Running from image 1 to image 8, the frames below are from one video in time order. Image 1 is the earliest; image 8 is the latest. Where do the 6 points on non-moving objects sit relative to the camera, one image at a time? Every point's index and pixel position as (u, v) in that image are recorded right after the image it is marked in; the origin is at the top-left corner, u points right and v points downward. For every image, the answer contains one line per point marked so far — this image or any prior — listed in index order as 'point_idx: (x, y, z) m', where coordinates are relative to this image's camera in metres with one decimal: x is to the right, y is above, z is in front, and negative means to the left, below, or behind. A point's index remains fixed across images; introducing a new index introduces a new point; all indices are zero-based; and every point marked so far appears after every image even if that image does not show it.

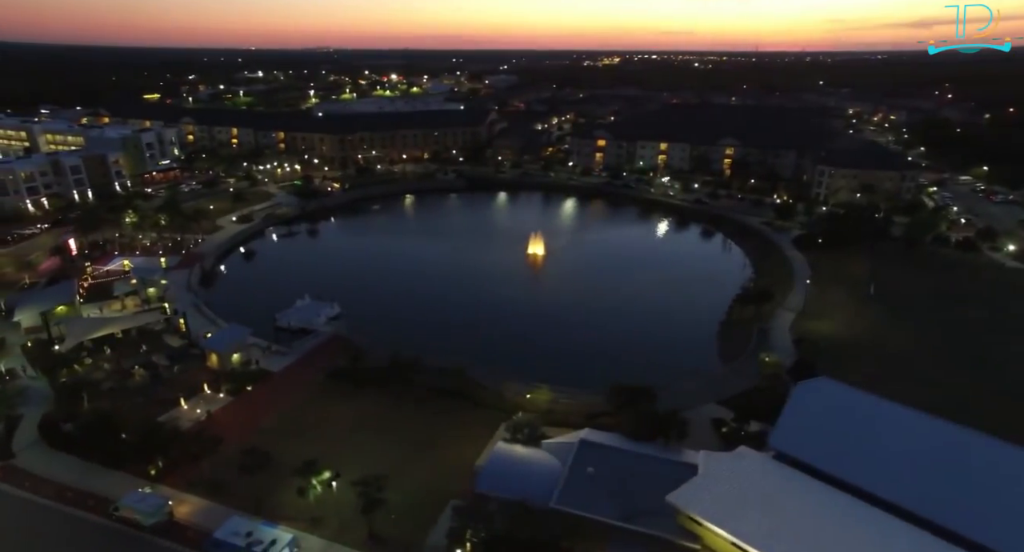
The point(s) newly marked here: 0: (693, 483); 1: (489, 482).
0: (+5.9, -7.0, +16.9) m
1: (-0.9, -7.7, +18.8) m
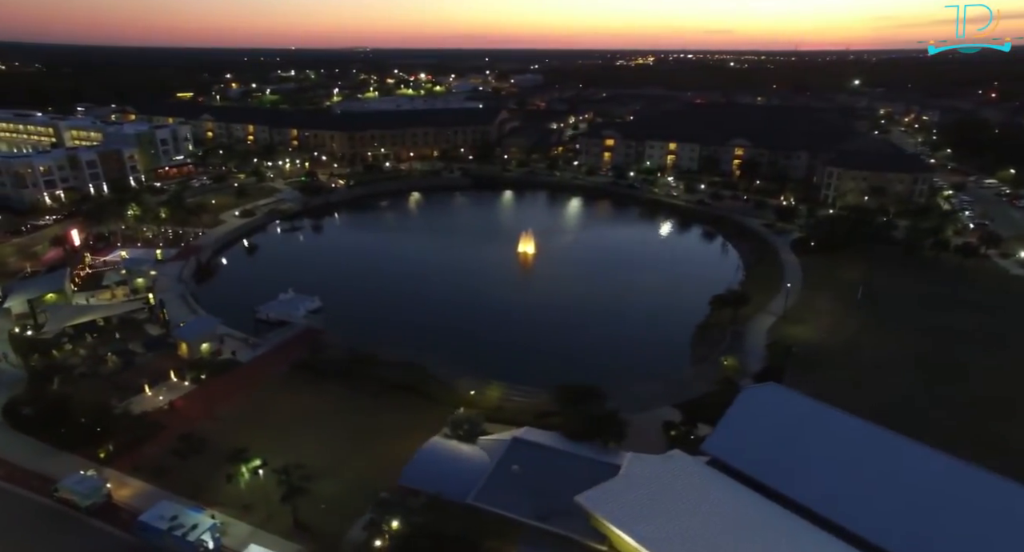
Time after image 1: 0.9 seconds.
0: (+3.1, -6.9, +16.6) m
1: (-3.6, -7.5, +18.8) m
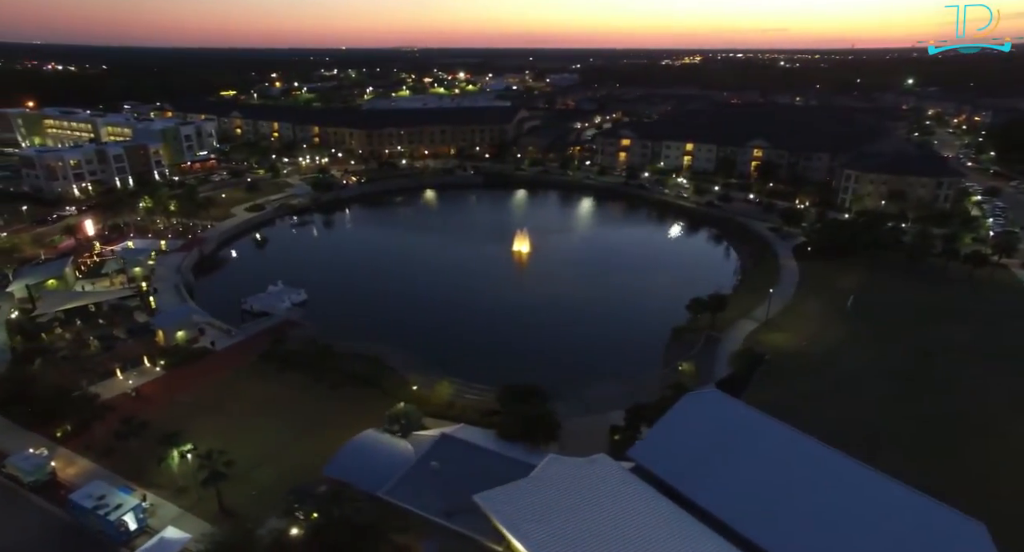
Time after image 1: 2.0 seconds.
0: (0.0, -6.9, +16.3) m
1: (-6.5, -7.3, +19.0) m
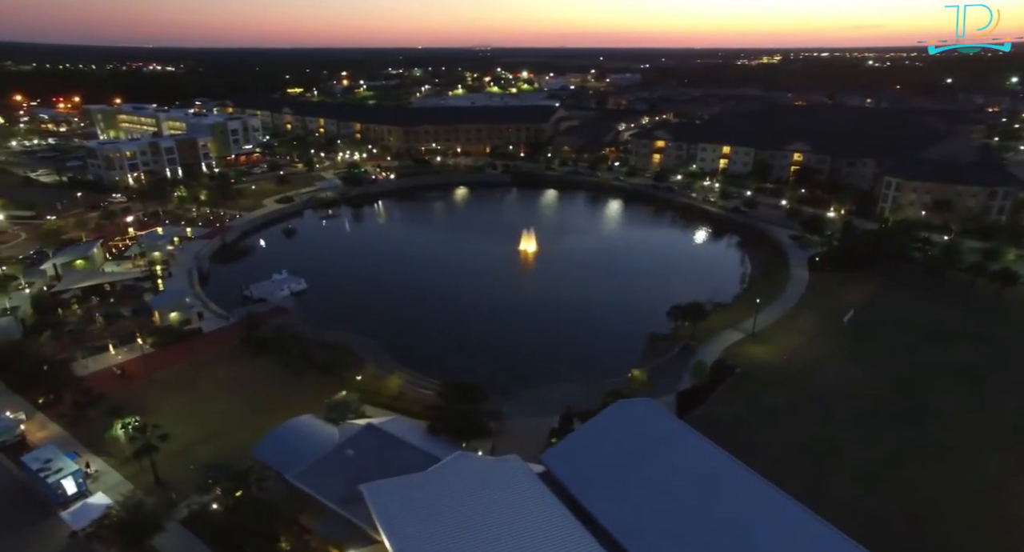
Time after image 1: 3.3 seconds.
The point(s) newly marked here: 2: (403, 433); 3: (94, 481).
0: (-3.4, -6.7, +16.4) m
1: (-9.7, -6.8, +19.7) m
2: (-4.3, -6.2, +19.9) m
3: (-16.2, -8.0, +19.4) m
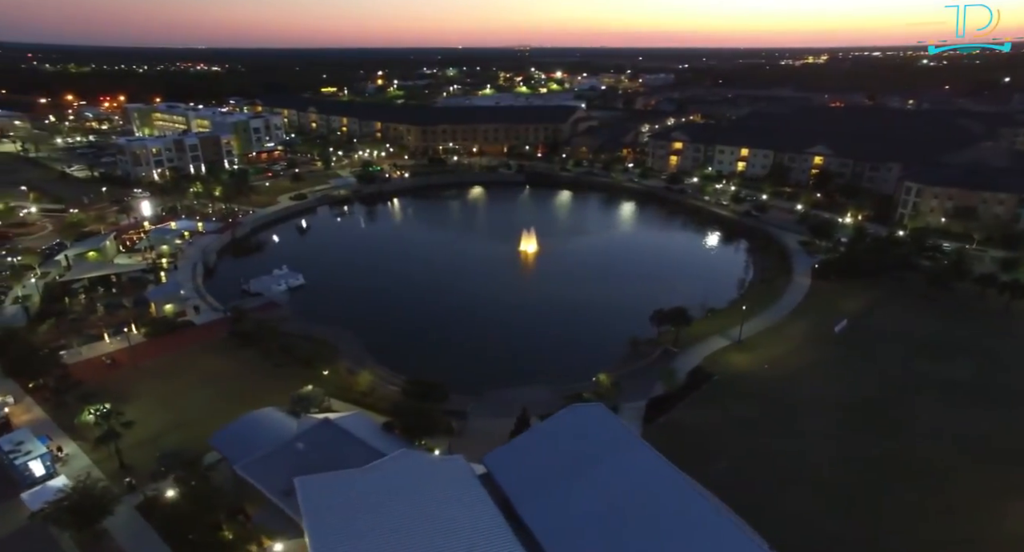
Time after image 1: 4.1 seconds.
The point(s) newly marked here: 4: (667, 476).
0: (-5.6, -6.6, +16.6) m
1: (-11.6, -6.6, +20.2) m
2: (-6.3, -6.1, +20.1) m
3: (-18.2, -7.6, +20.3) m
4: (+5.1, -6.6, +16.5) m
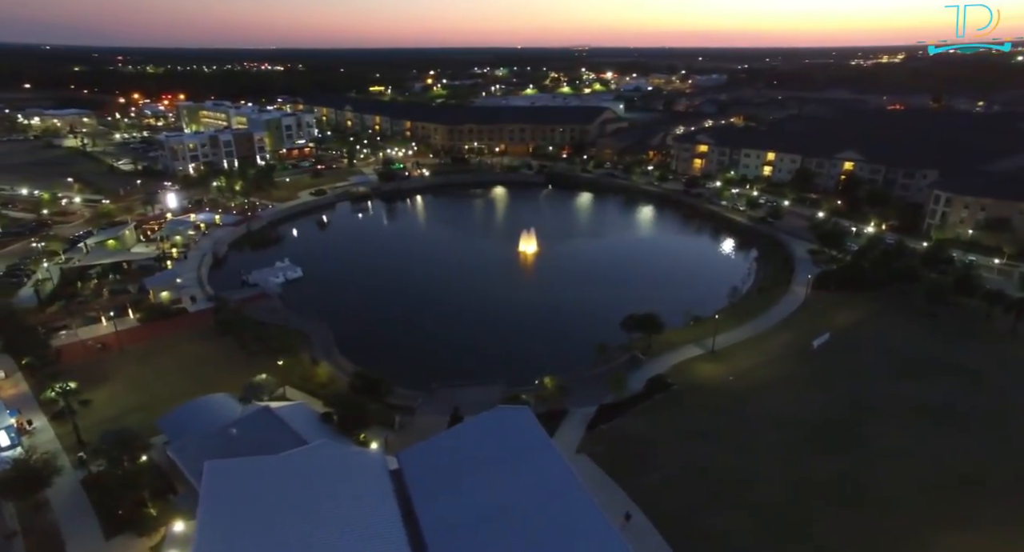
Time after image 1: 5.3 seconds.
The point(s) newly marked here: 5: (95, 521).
0: (-8.8, -6.4, +17.2) m
1: (-14.5, -6.2, +21.3) m
2: (-9.2, -5.9, +20.8) m
3: (-21.1, -7.0, +21.9) m
4: (+1.8, -6.7, +16.3) m
5: (-14.6, -8.5, +17.5) m
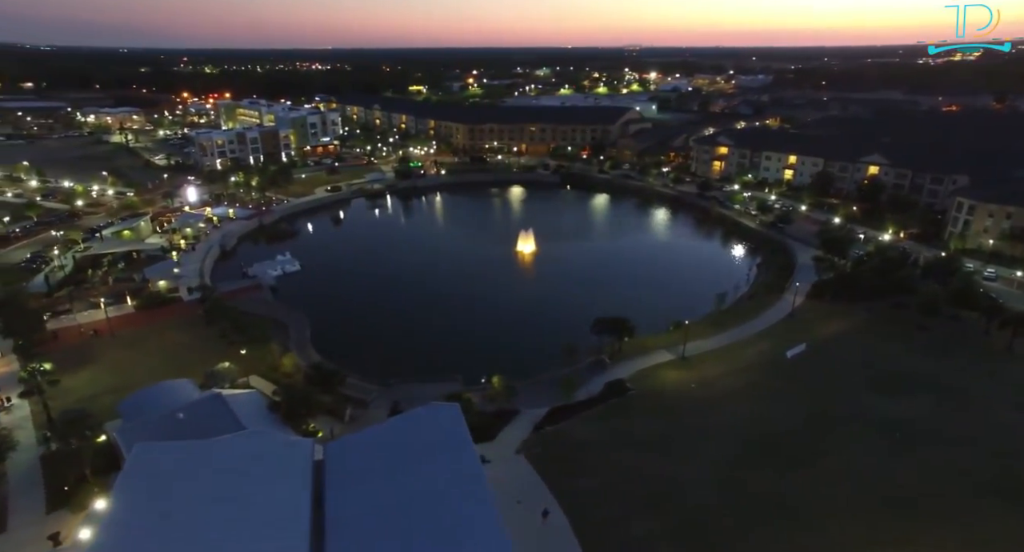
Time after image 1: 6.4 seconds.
0: (-11.6, -6.1, +18.0) m
1: (-17.1, -5.8, +22.4) m
2: (-11.8, -5.6, +21.5) m
3: (-23.6, -6.3, +23.4) m
4: (-1.1, -6.7, +16.3) m
5: (-17.5, -8.0, +18.6) m
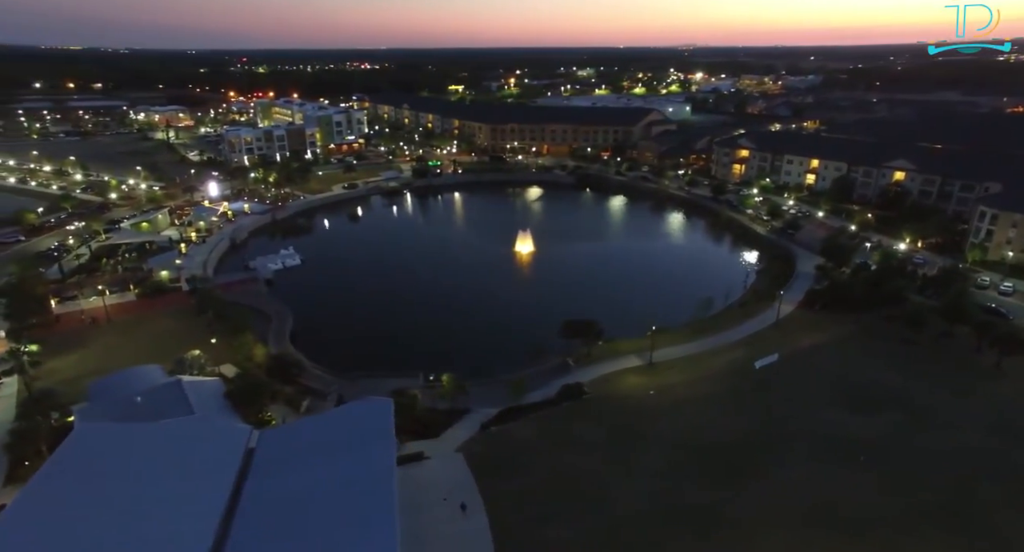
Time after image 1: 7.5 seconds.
0: (-14.4, -5.8, +19.0) m
1: (-19.6, -5.3, +23.8) m
2: (-14.3, -5.2, +22.6) m
3: (-26.0, -5.7, +25.3) m
4: (-4.1, -6.7, +16.7) m
5: (-20.2, -7.5, +20.1) m
